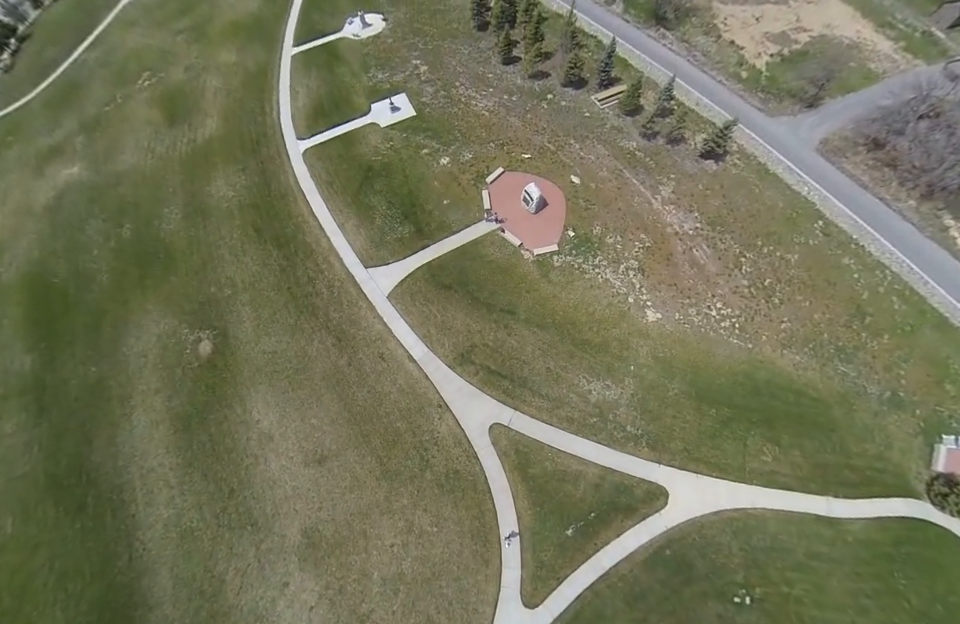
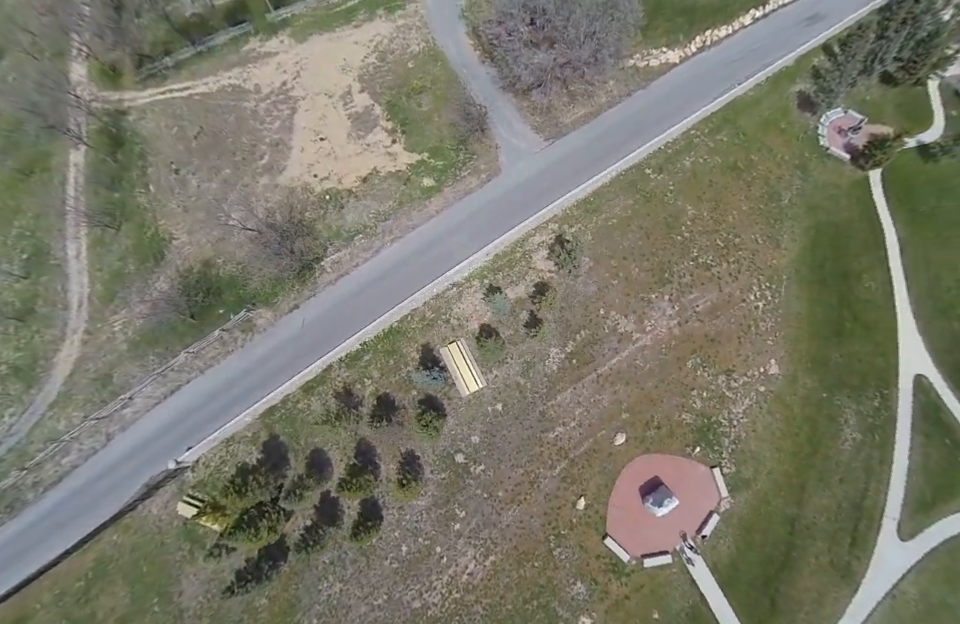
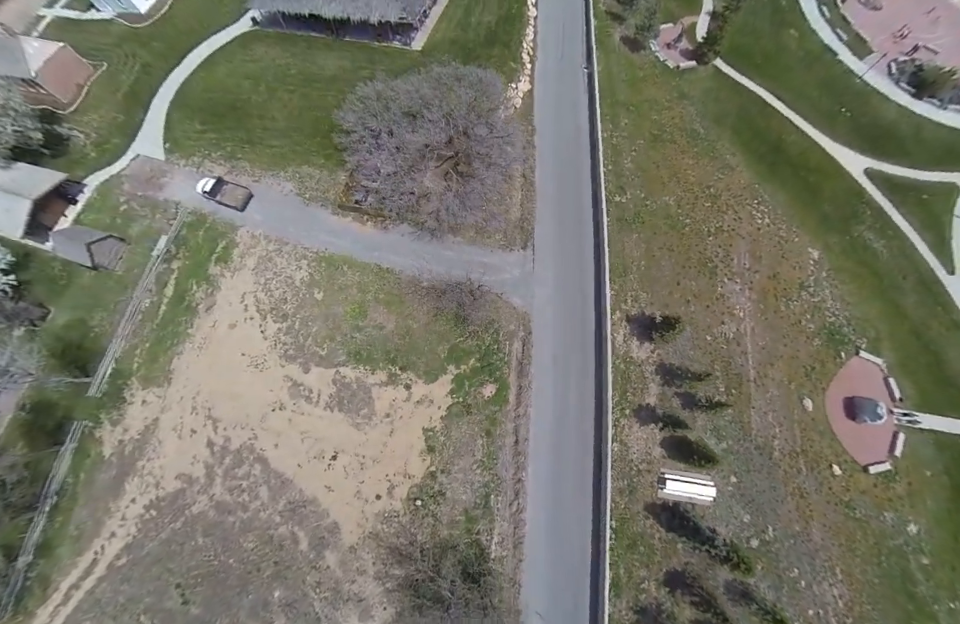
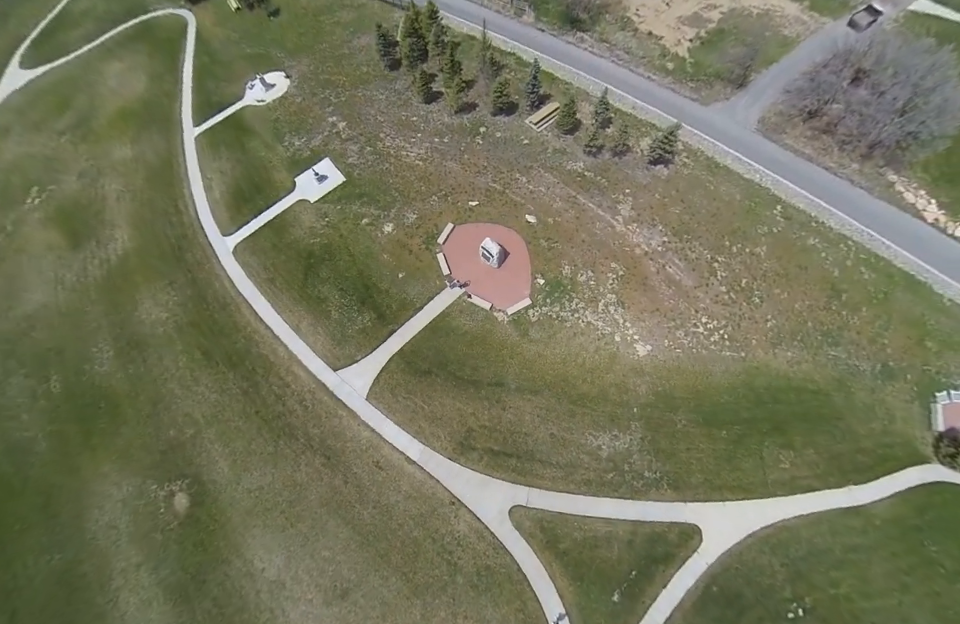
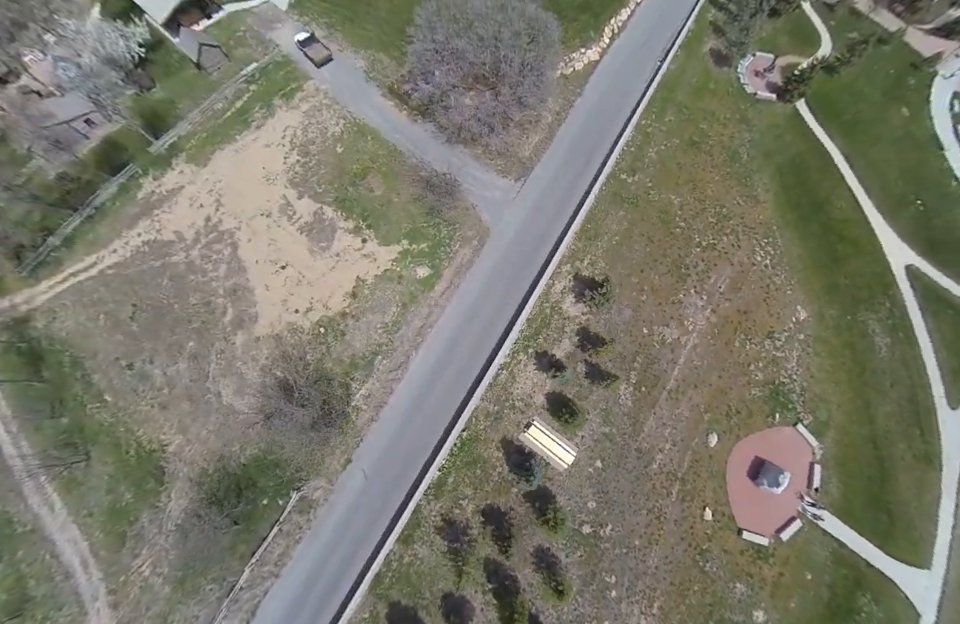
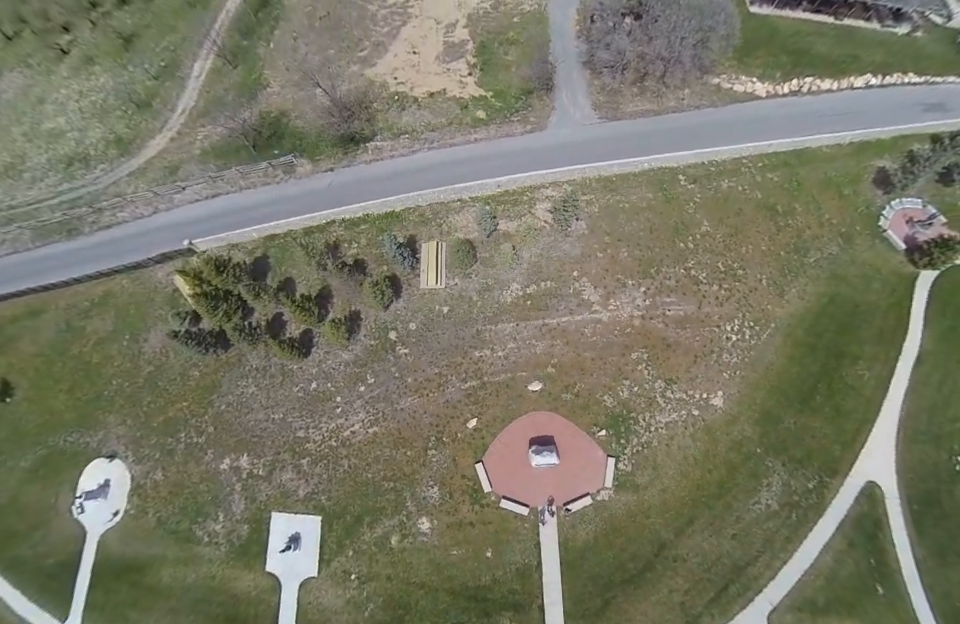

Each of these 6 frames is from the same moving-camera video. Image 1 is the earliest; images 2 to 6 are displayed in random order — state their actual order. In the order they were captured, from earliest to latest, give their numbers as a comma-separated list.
4, 6, 2, 5, 3
